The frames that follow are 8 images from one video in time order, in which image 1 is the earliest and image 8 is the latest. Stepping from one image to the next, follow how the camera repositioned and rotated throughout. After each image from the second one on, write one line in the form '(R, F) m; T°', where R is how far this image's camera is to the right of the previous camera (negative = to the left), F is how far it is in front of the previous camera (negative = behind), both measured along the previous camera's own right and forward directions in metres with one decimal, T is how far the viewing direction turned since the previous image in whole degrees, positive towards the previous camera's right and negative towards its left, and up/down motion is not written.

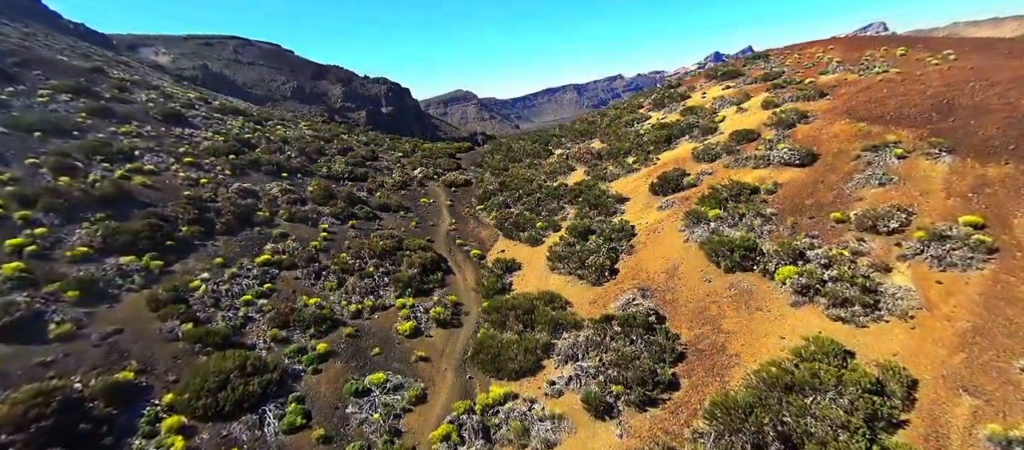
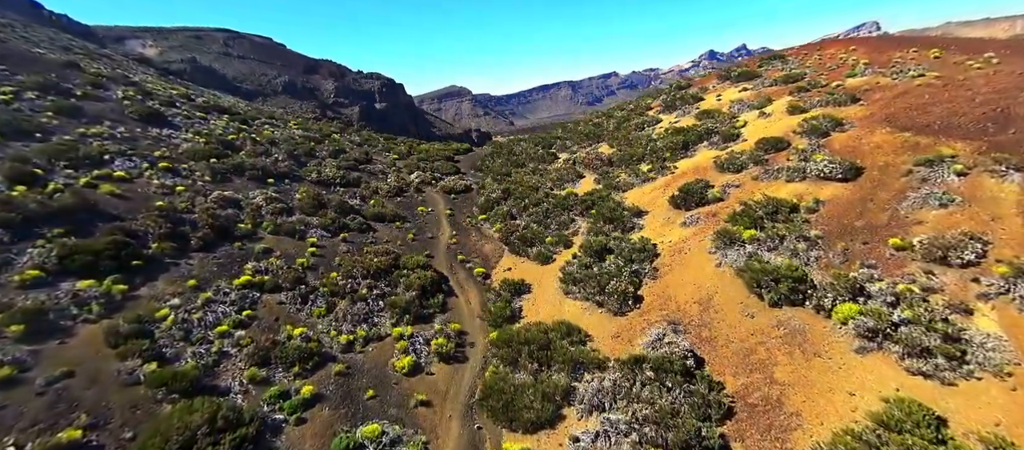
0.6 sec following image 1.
(-0.8, +2.7) m; +1°
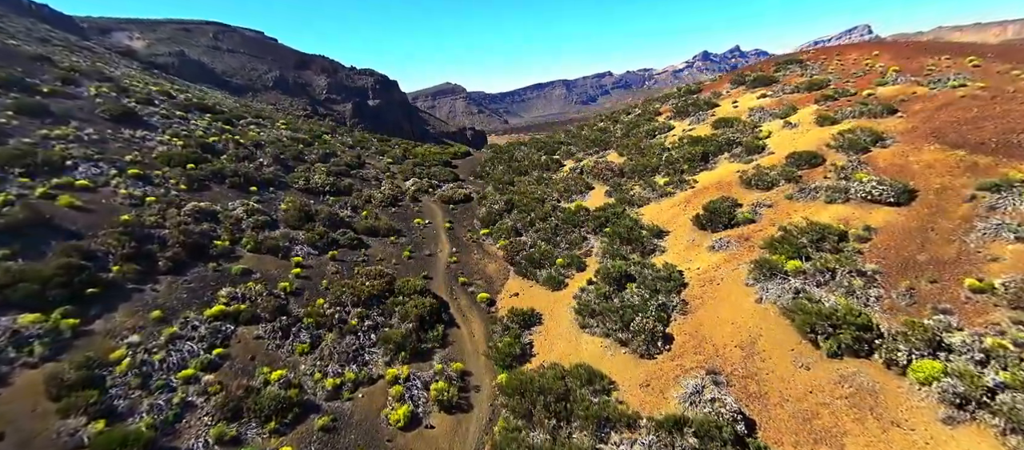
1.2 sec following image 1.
(-0.8, +2.7) m; +1°
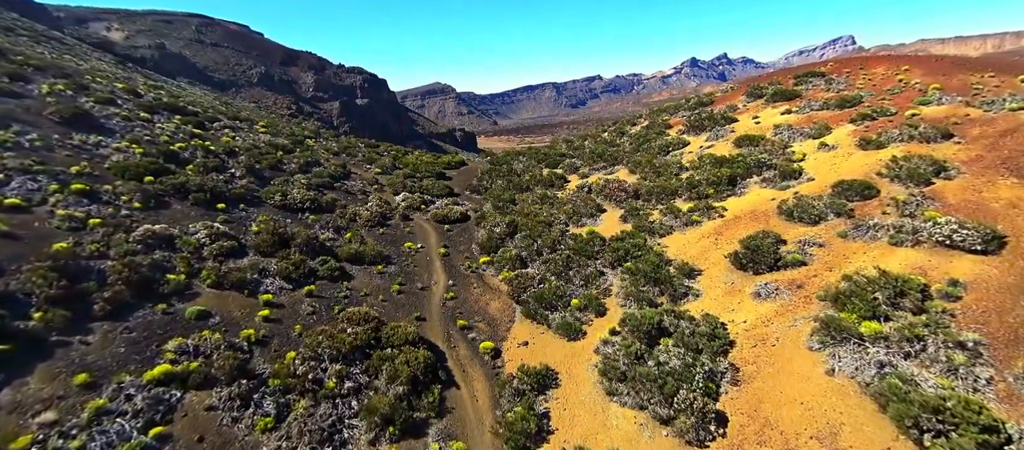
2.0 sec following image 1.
(-1.0, +3.7) m; +1°
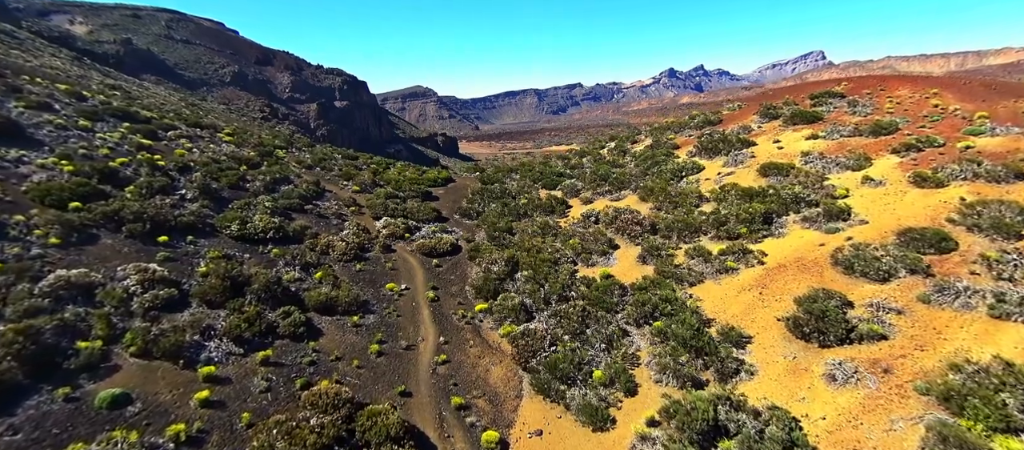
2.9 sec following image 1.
(-1.2, +4.3) m; +2°
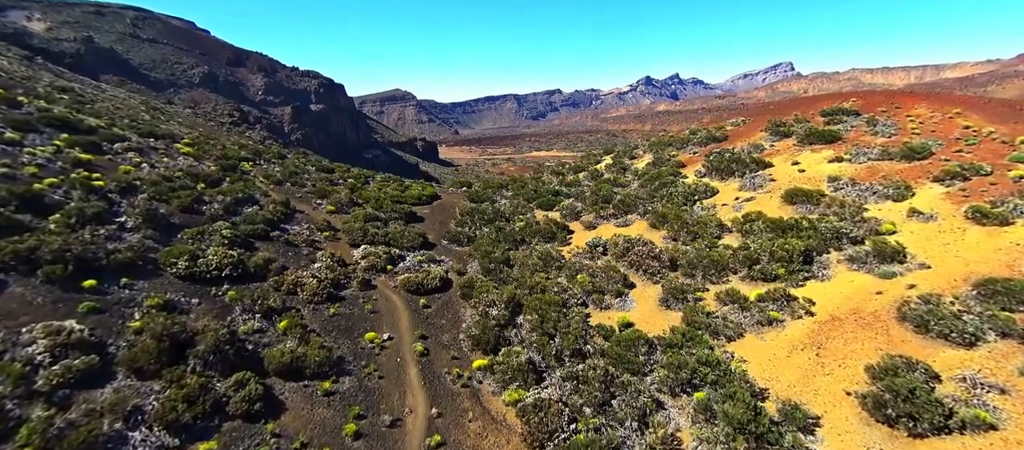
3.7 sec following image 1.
(-1.1, +3.7) m; +3°
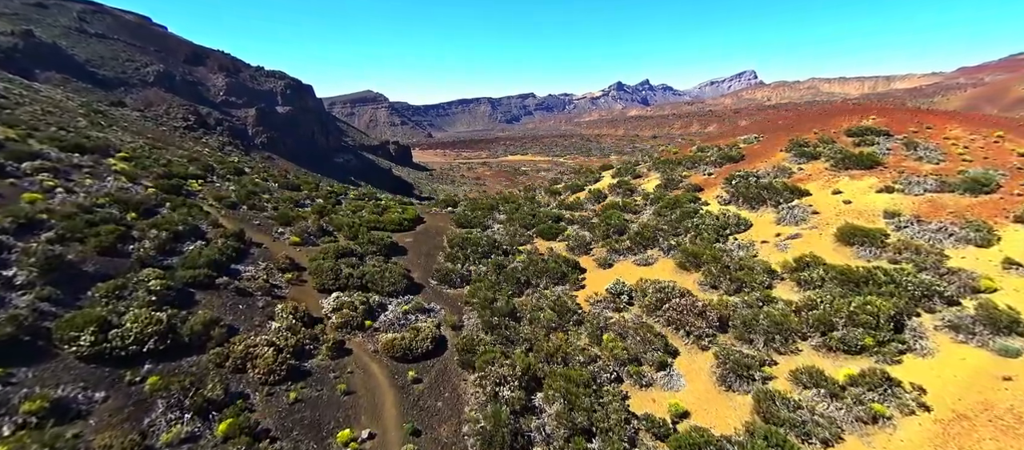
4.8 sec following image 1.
(-1.6, +5.0) m; +3°
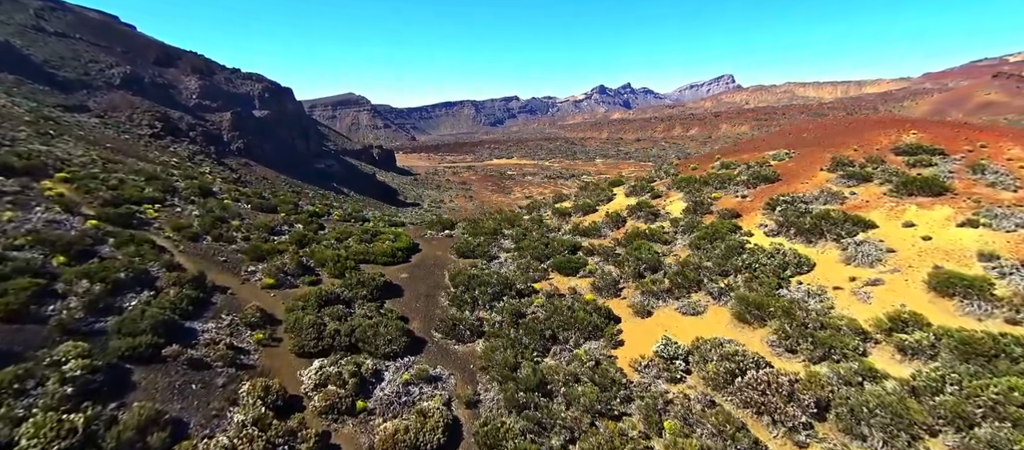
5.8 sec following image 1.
(-1.7, +4.7) m; +2°
